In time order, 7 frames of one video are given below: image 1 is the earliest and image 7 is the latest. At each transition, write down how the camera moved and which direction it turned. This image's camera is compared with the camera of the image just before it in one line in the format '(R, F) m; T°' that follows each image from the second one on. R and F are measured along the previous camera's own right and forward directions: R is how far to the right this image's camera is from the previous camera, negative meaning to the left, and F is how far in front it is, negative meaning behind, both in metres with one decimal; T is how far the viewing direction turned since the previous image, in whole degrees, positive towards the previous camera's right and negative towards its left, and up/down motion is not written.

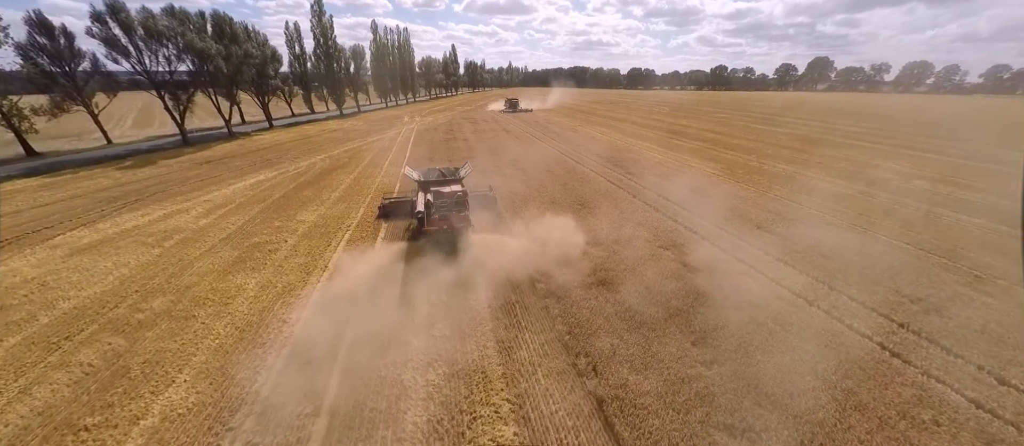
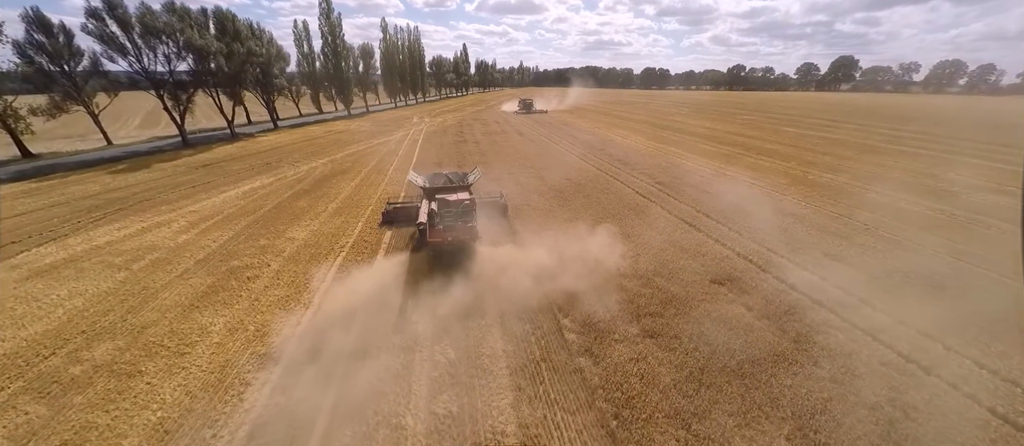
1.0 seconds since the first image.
(-0.3, +1.7) m; -1°
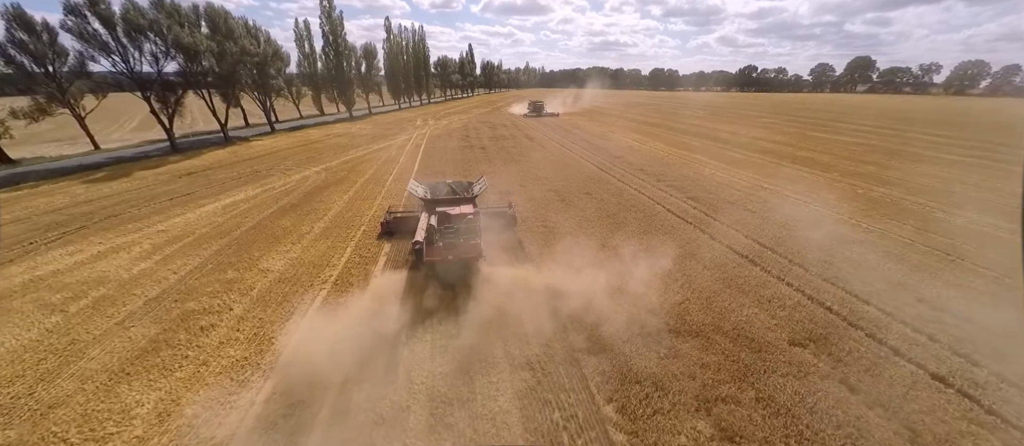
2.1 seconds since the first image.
(-0.3, +1.8) m; -1°
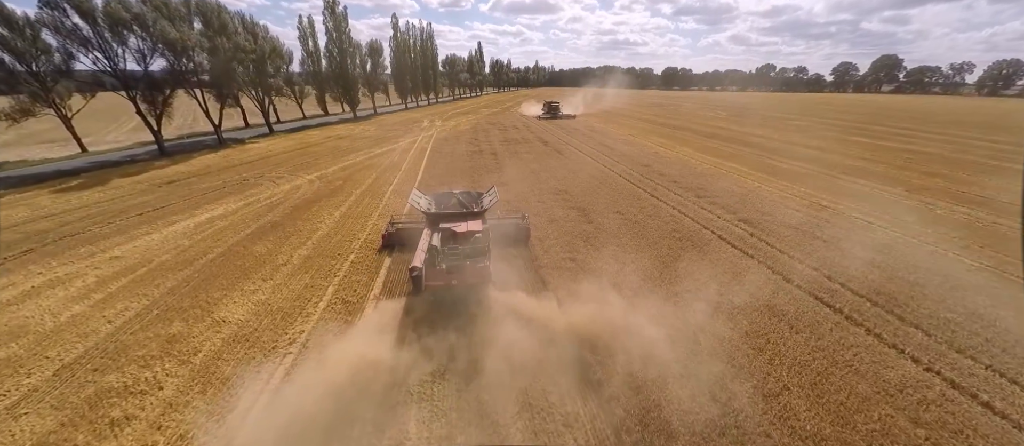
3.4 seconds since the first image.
(-0.4, +2.0) m; -1°
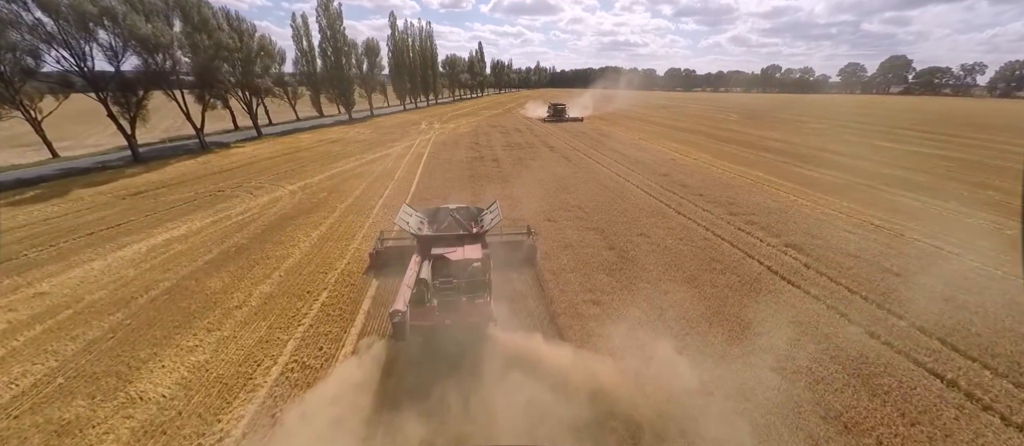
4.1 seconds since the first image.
(-0.2, +1.7) m; 0°
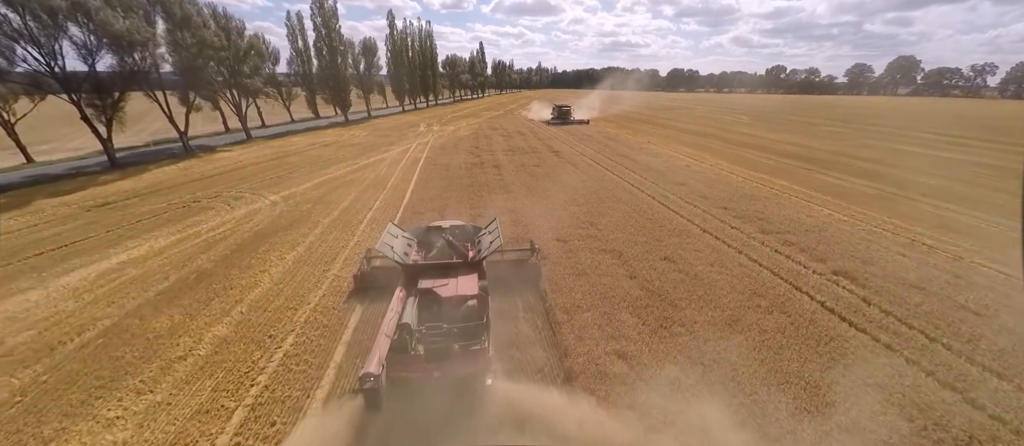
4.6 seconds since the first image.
(-0.1, +1.3) m; 0°
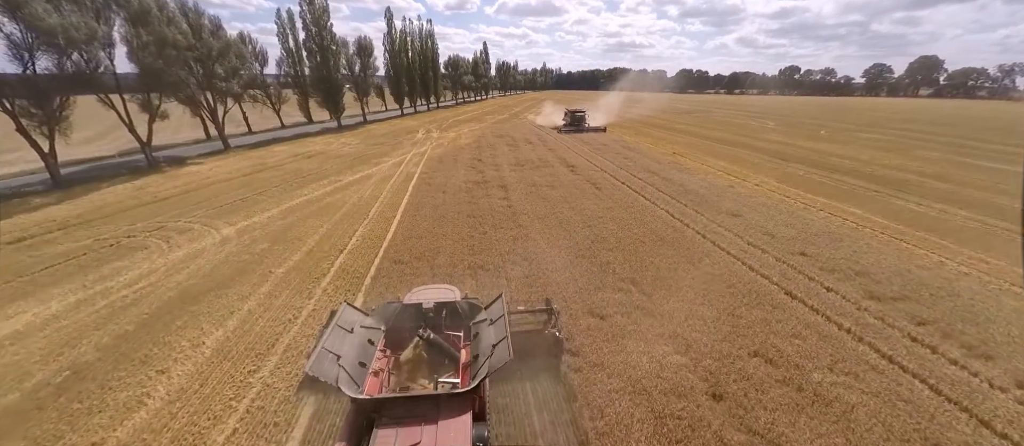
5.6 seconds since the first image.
(-0.2, +2.8) m; -1°
